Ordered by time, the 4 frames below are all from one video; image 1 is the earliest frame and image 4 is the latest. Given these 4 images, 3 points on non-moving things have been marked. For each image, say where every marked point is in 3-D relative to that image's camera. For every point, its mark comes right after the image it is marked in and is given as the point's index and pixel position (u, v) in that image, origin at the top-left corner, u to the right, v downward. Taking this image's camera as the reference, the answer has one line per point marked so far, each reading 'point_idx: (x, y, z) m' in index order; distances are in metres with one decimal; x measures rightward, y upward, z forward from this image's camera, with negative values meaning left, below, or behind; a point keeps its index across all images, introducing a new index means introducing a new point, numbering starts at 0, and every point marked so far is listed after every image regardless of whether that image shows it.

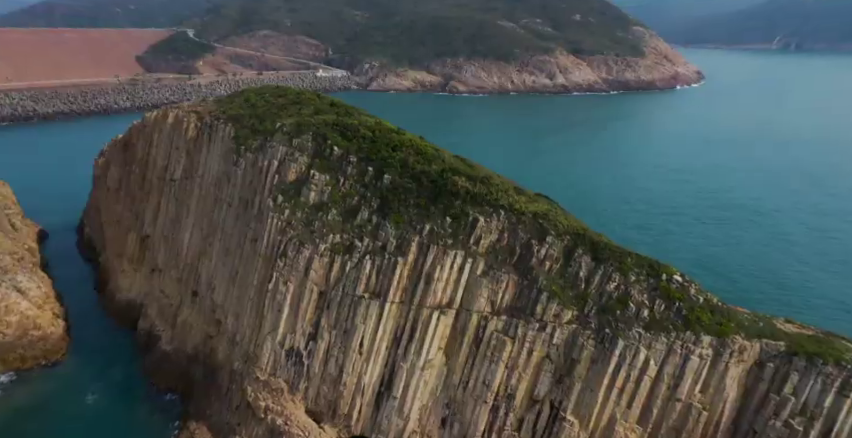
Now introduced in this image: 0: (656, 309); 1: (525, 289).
0: (+7.8, -3.1, +18.2) m
1: (+3.6, -2.5, +19.8) m
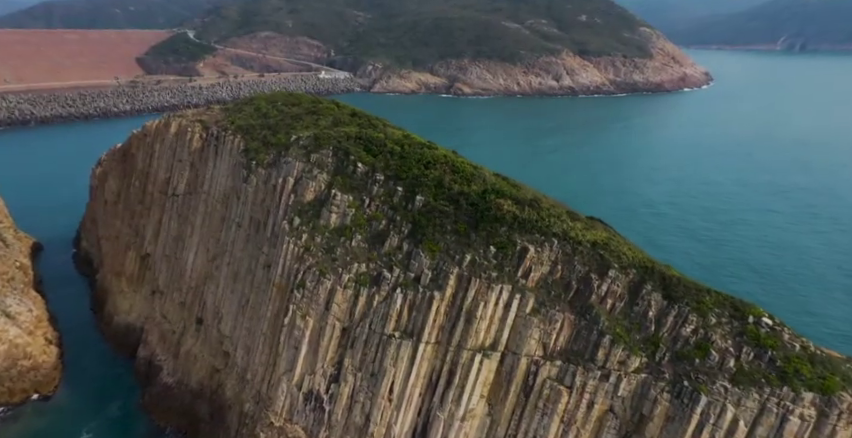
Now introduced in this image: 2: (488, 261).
0: (+9.2, -4.1, +15.6) m
1: (+5.0, -3.5, +17.1) m
2: (+2.2, -1.5, +18.6) m
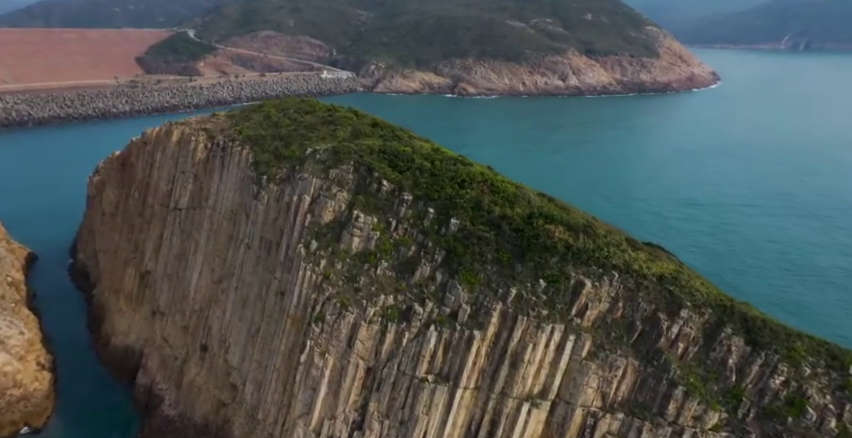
0: (+10.4, -4.9, +13.3) m
1: (+6.2, -4.4, +14.8) m
2: (+3.4, -2.3, +16.3) m
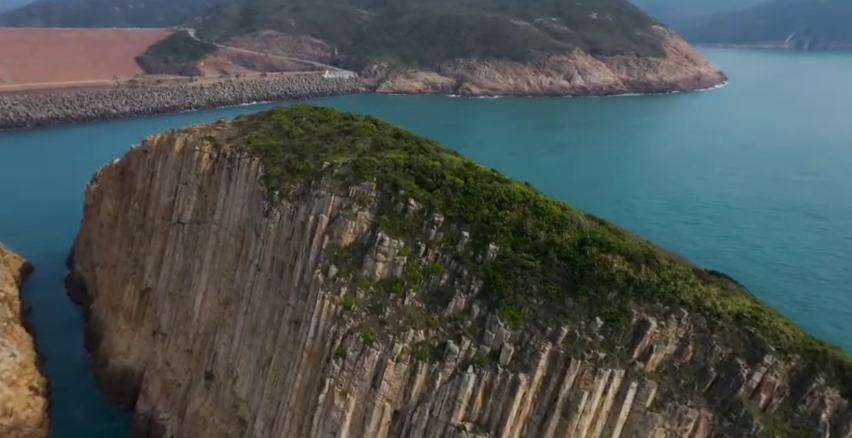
0: (+11.4, -5.7, +11.3) m
1: (+7.3, -5.1, +12.8) m
2: (+4.4, -3.1, +14.3) m
